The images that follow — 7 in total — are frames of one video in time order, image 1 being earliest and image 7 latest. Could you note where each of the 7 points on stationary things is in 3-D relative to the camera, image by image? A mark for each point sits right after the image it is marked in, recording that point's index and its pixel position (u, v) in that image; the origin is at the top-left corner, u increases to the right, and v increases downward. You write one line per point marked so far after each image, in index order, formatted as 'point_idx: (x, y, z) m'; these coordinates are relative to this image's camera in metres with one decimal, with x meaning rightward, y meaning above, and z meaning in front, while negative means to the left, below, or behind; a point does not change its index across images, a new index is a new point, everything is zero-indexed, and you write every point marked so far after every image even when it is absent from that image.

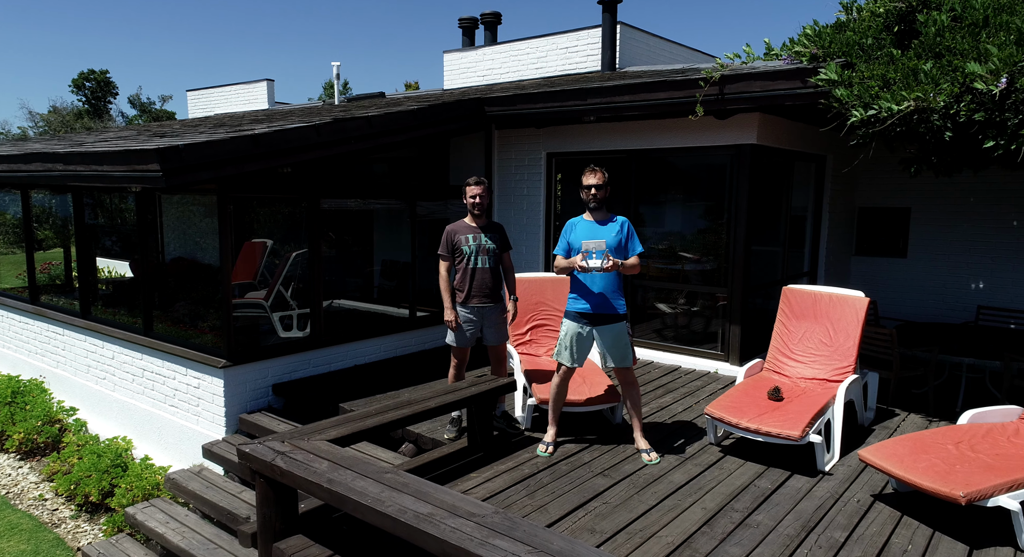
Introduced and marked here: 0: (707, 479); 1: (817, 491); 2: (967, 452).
0: (+1.1, -1.1, +4.2) m
1: (+1.7, -1.1, +4.0) m
2: (+2.3, -0.8, +3.6) m
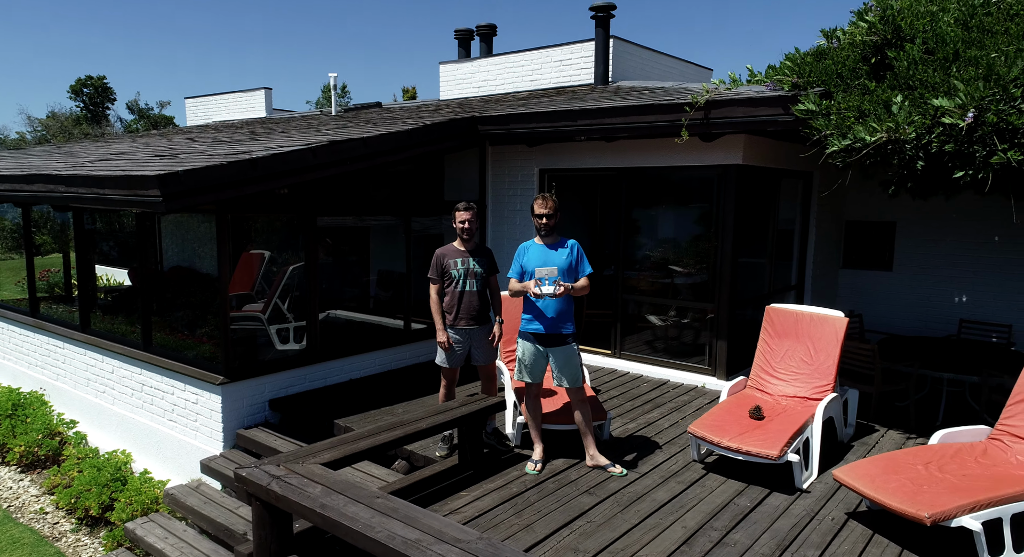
0: (+1.0, -1.3, +4.3) m
1: (+1.6, -1.3, +4.1) m
2: (+2.2, -1.0, +3.8) m
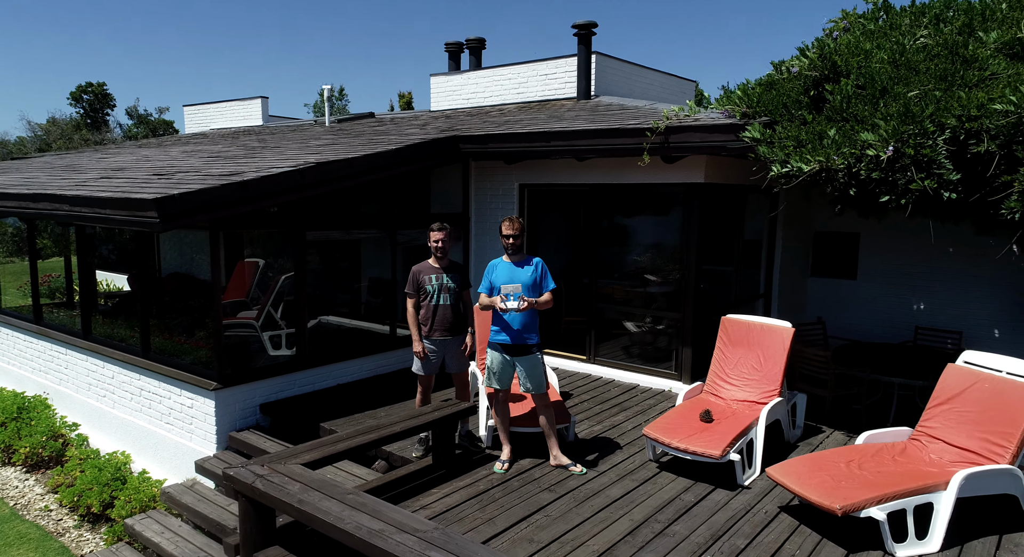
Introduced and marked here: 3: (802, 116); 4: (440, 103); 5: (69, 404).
0: (+0.8, -1.4, +4.7) m
1: (+1.4, -1.4, +4.5) m
2: (+2.0, -1.1, +4.2) m
3: (+2.1, +1.2, +5.2) m
4: (-1.3, +3.3, +13.6) m
5: (-4.9, -1.4, +8.1) m
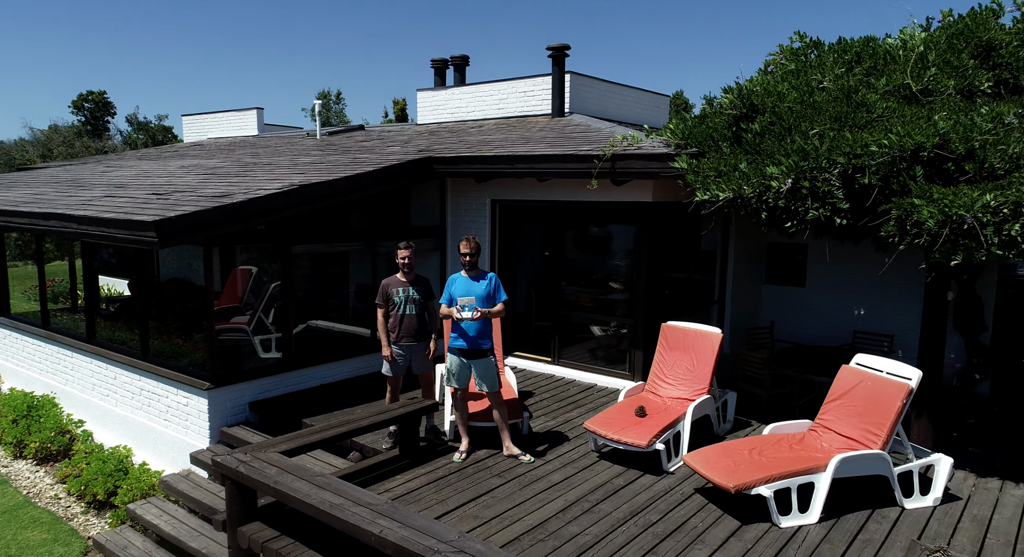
0: (+0.5, -1.5, +5.4) m
1: (+1.0, -1.5, +5.2) m
2: (+1.6, -1.2, +4.9) m
3: (+1.7, +1.1, +5.9) m
4: (-1.7, +3.2, +14.3) m
5: (-5.2, -1.5, +8.8) m
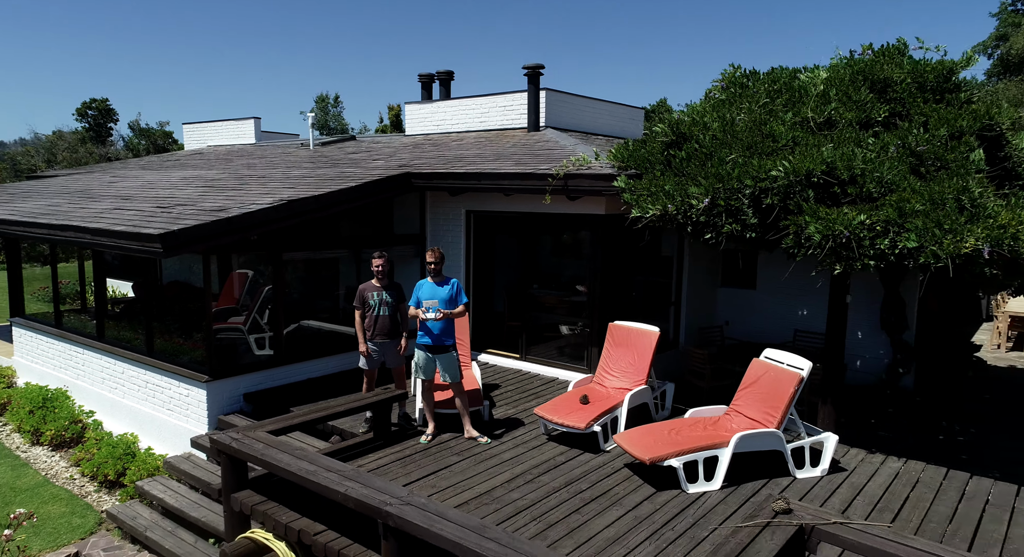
0: (+0.1, -1.5, +6.3) m
1: (+0.7, -1.5, +6.1) m
2: (+1.3, -1.2, +5.8) m
3: (+1.4, +1.0, +6.8) m
4: (-2.1, +3.1, +15.2) m
5: (-5.6, -1.5, +9.6) m
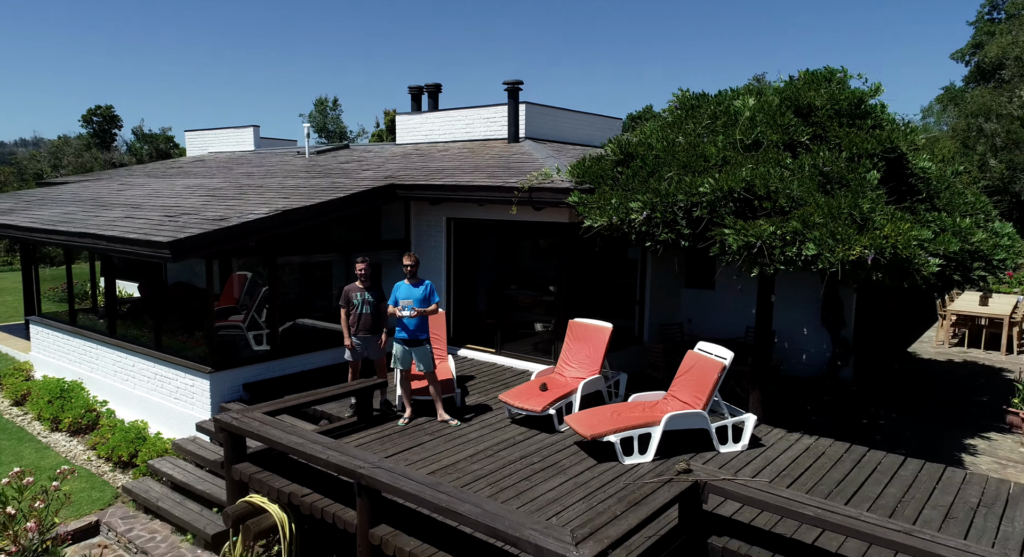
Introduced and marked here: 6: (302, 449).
0: (-0.2, -1.5, +7.2) m
1: (+0.3, -1.5, +7.0) m
2: (+0.9, -1.2, +6.7) m
3: (+1.0, +1.0, +7.7) m
4: (-2.4, +3.1, +16.1) m
5: (-6.0, -1.6, +10.5) m
6: (-1.7, -1.4, +5.8) m
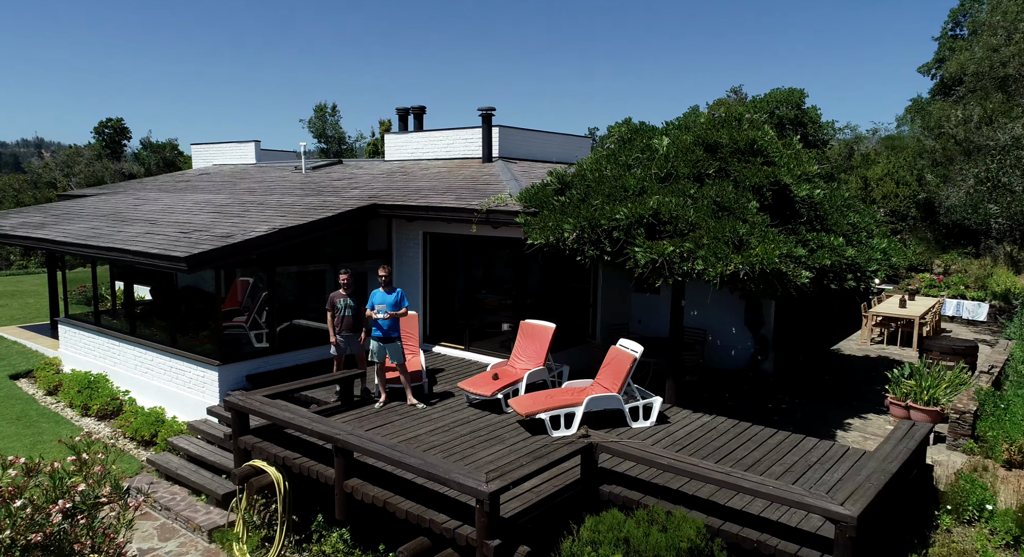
0: (-0.8, -1.6, +8.8) m
1: (-0.2, -1.6, +8.6) m
2: (+0.4, -1.3, +8.2) m
3: (+0.5, +0.9, +9.2) m
4: (-2.9, +3.0, +17.7) m
5: (-6.5, -1.7, +12.1) m
6: (-2.2, -1.5, +7.4) m
